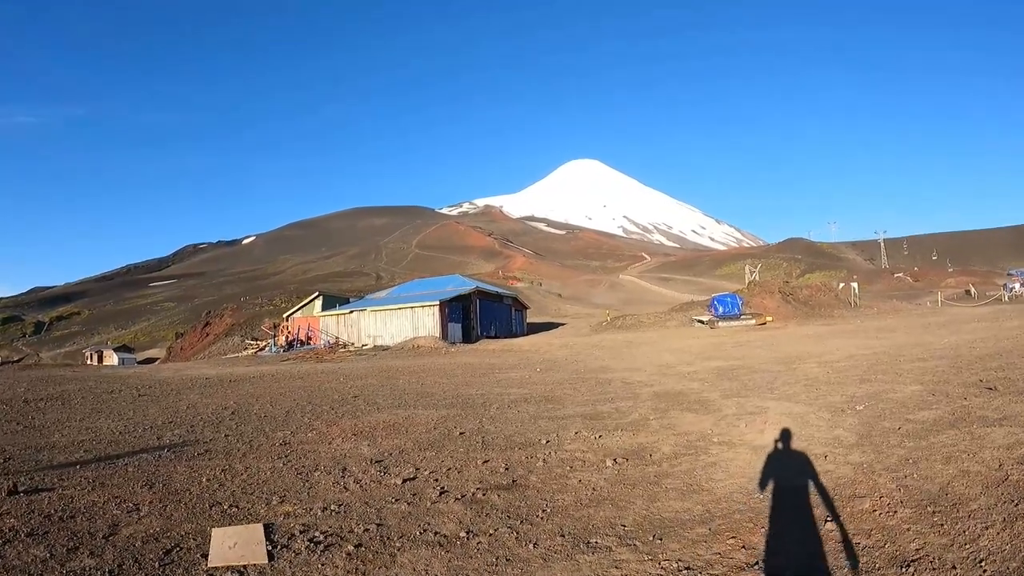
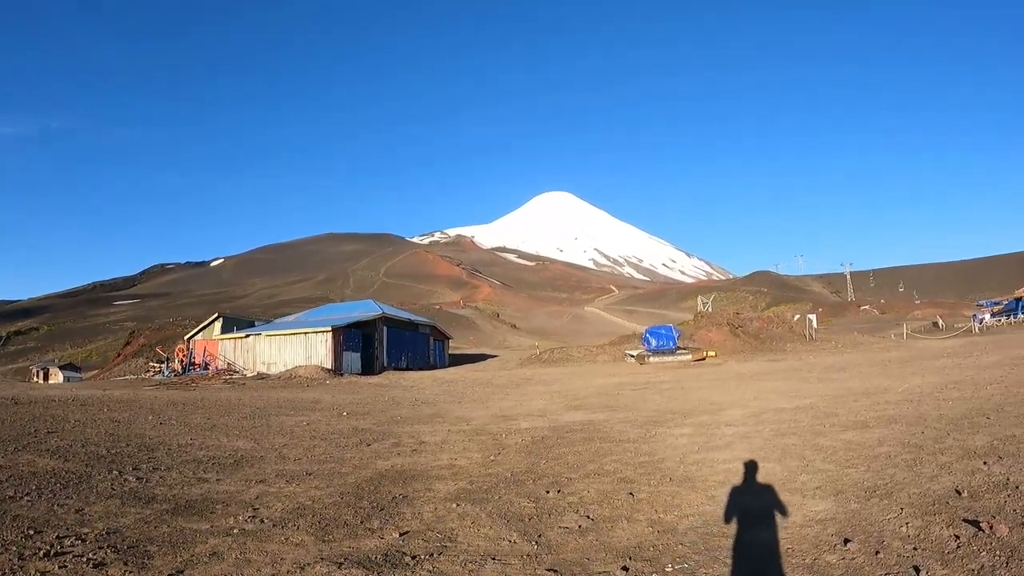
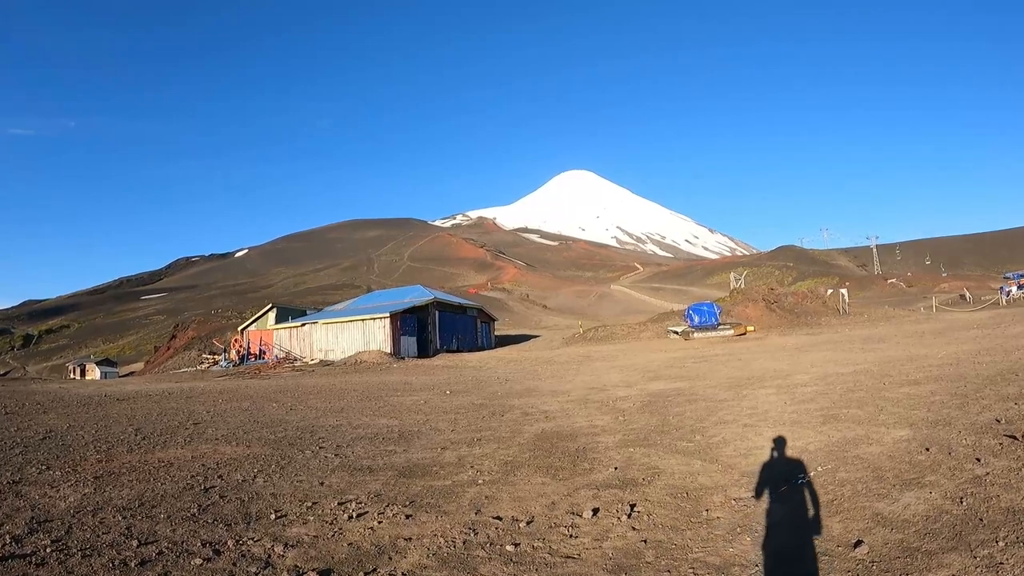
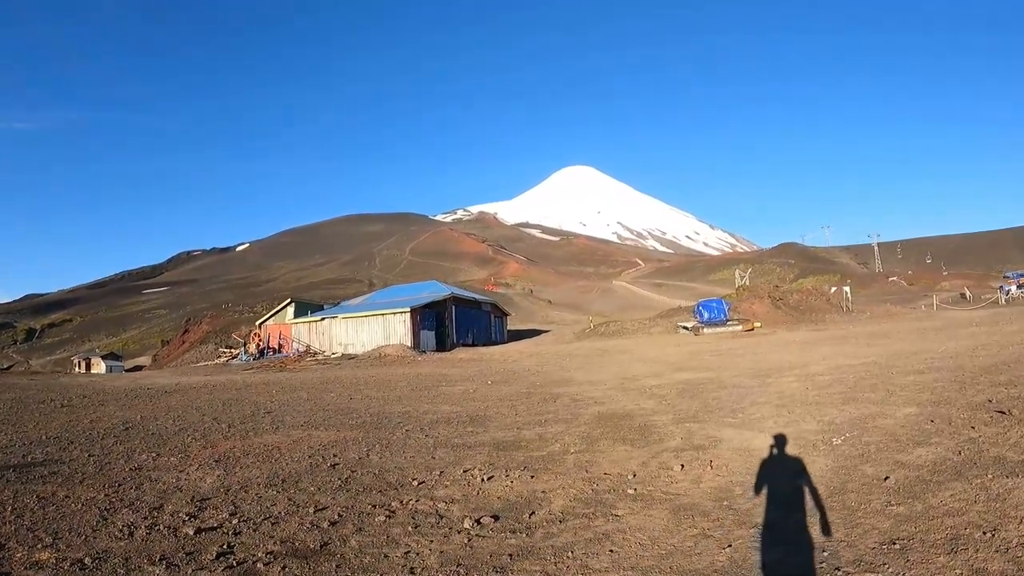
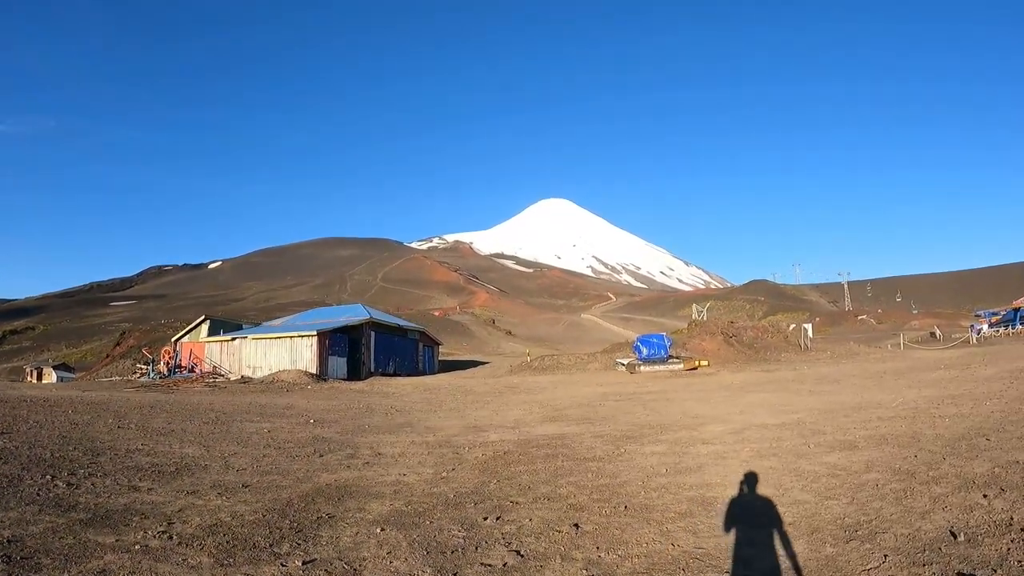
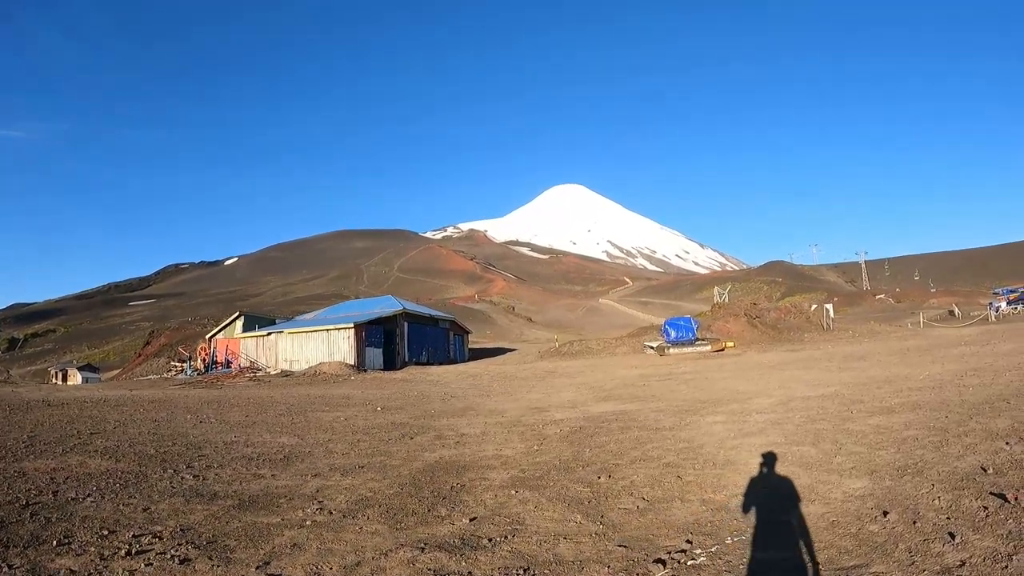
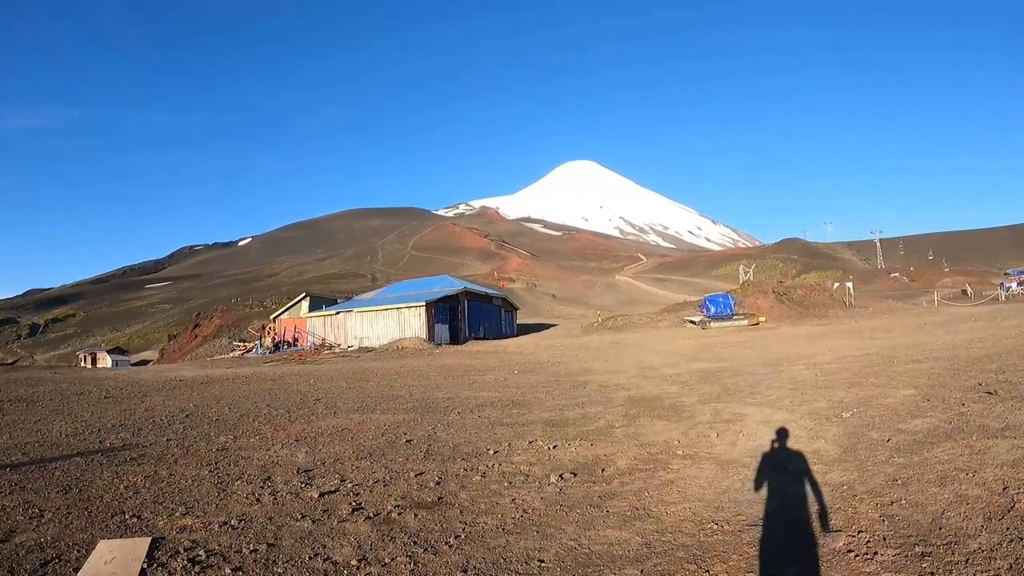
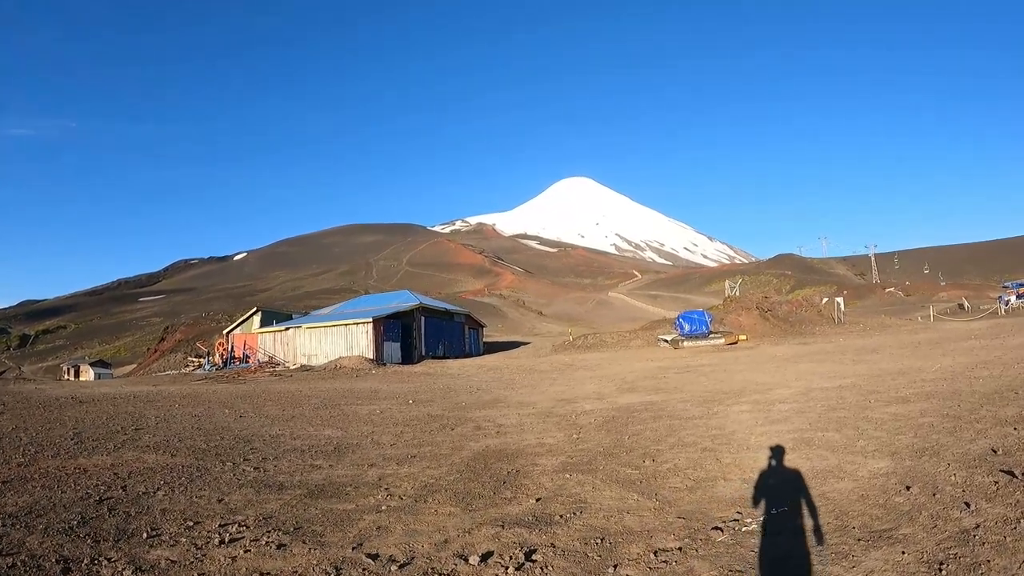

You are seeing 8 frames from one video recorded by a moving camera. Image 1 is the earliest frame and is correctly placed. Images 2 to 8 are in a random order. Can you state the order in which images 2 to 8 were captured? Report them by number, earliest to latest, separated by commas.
7, 4, 3, 8, 6, 2, 5
